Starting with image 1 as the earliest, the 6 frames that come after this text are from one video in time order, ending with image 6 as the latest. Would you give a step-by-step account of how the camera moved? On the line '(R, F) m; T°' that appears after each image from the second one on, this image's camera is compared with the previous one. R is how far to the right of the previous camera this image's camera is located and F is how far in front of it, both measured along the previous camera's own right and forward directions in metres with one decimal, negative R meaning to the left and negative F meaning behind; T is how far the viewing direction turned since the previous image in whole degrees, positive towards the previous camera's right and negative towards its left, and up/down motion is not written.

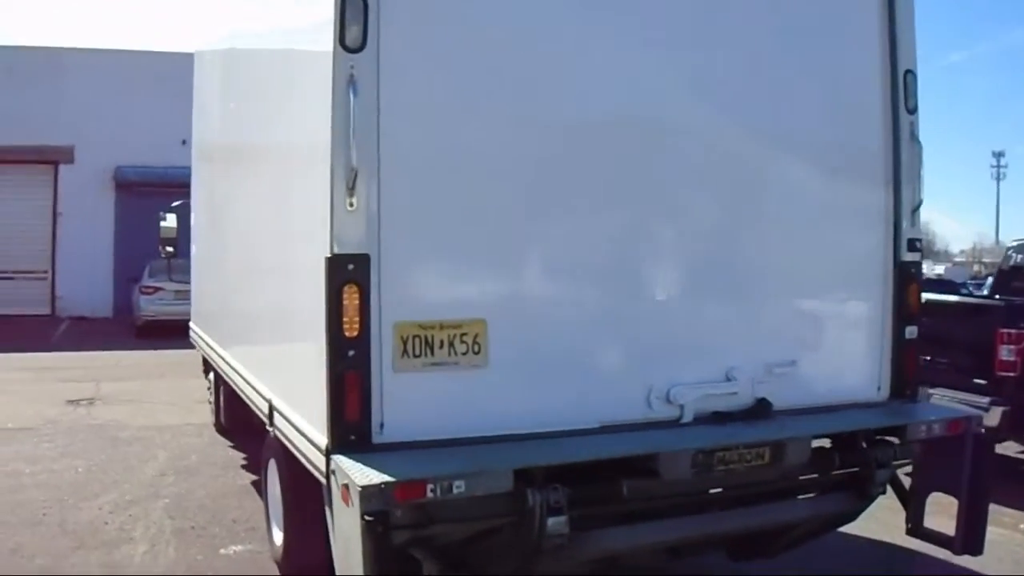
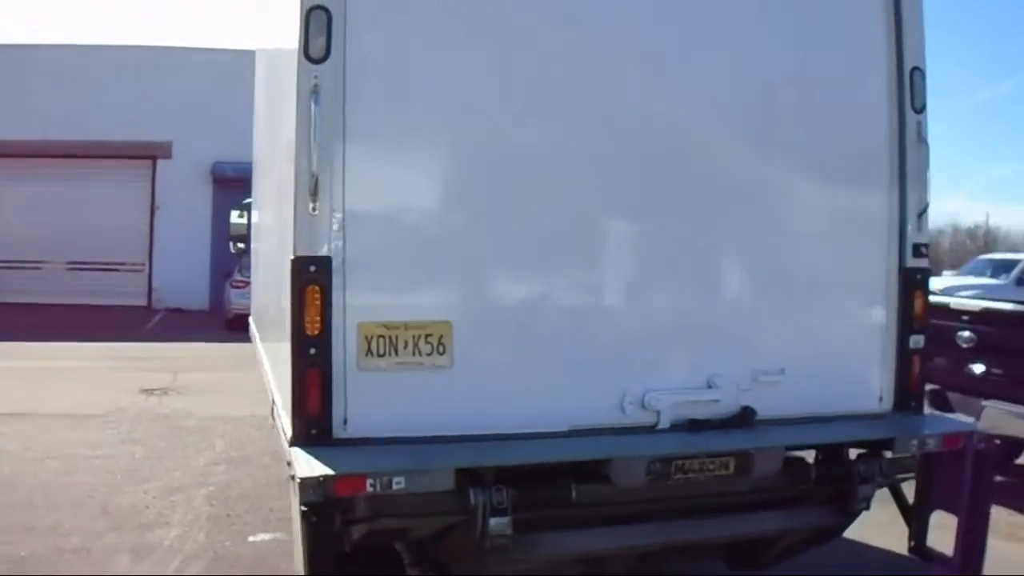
(+0.5, 0.0) m; -5°
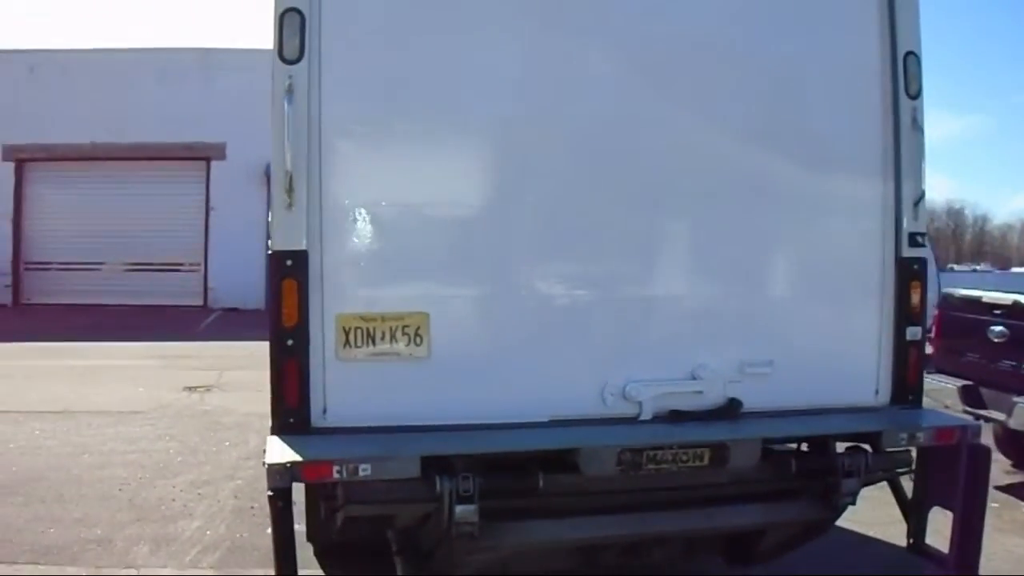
(+0.3, 0.0) m; -3°
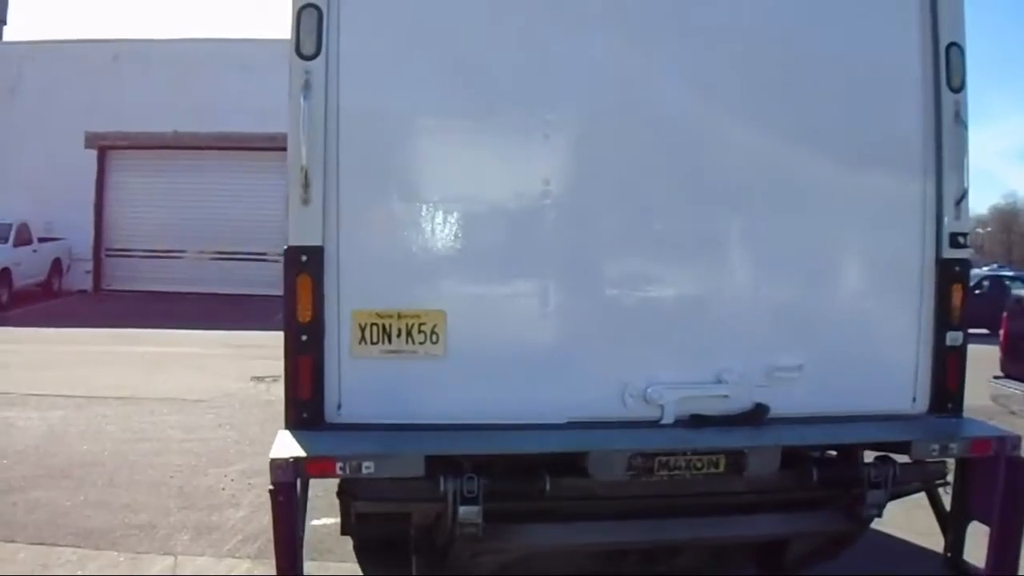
(+0.2, +0.1) m; -4°
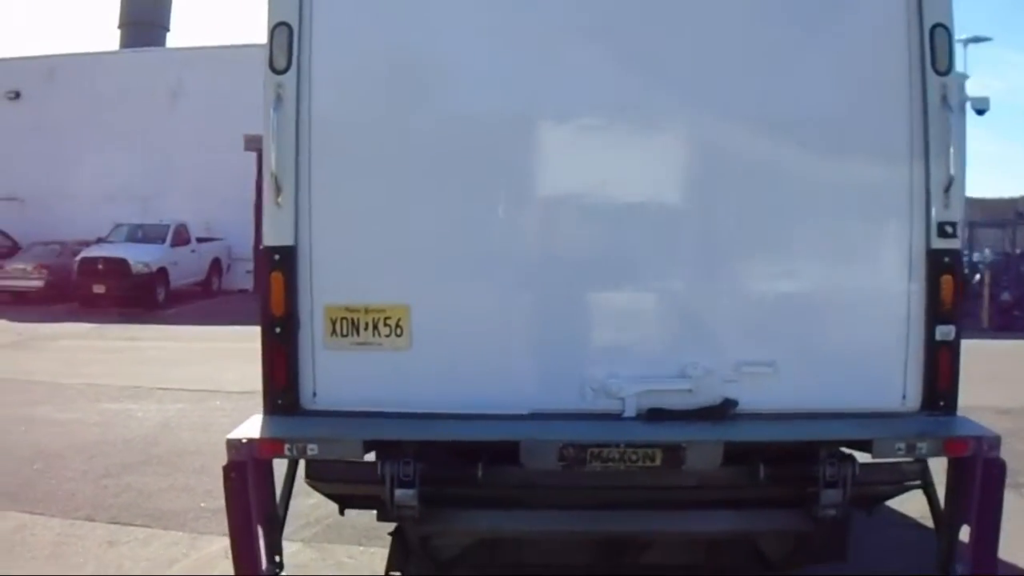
(+0.8, -0.1) m; -9°
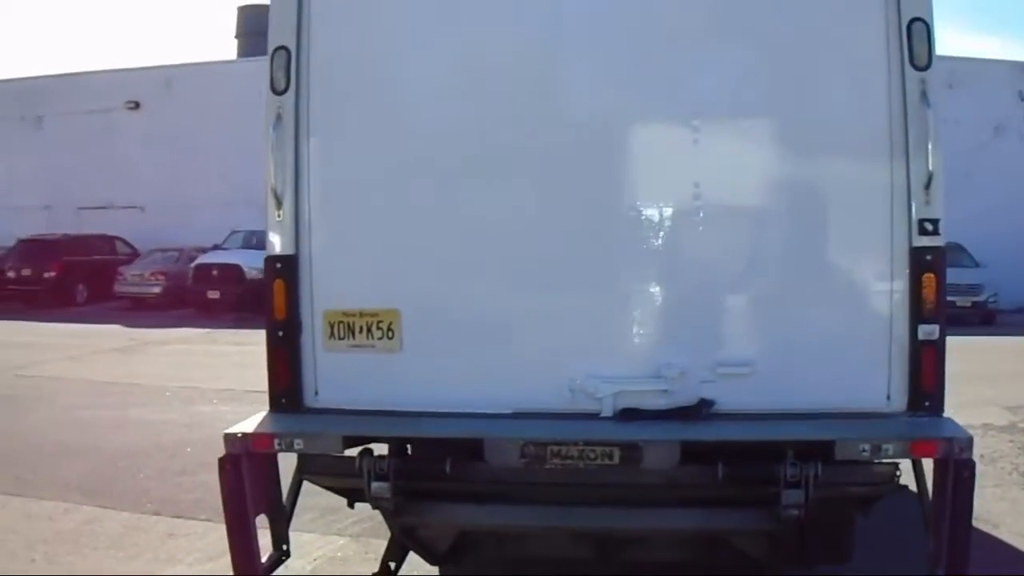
(+0.6, -0.2) m; -7°
